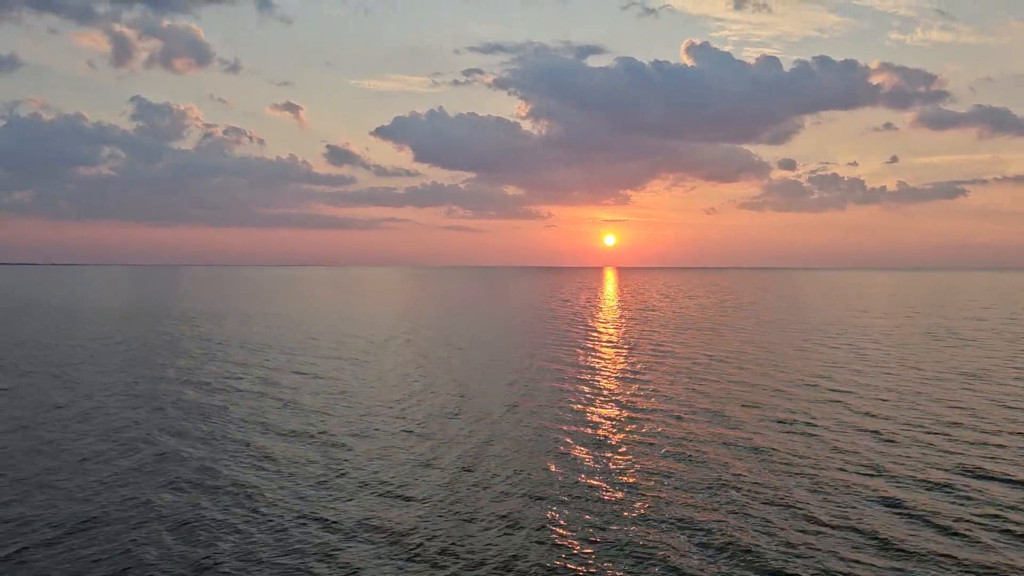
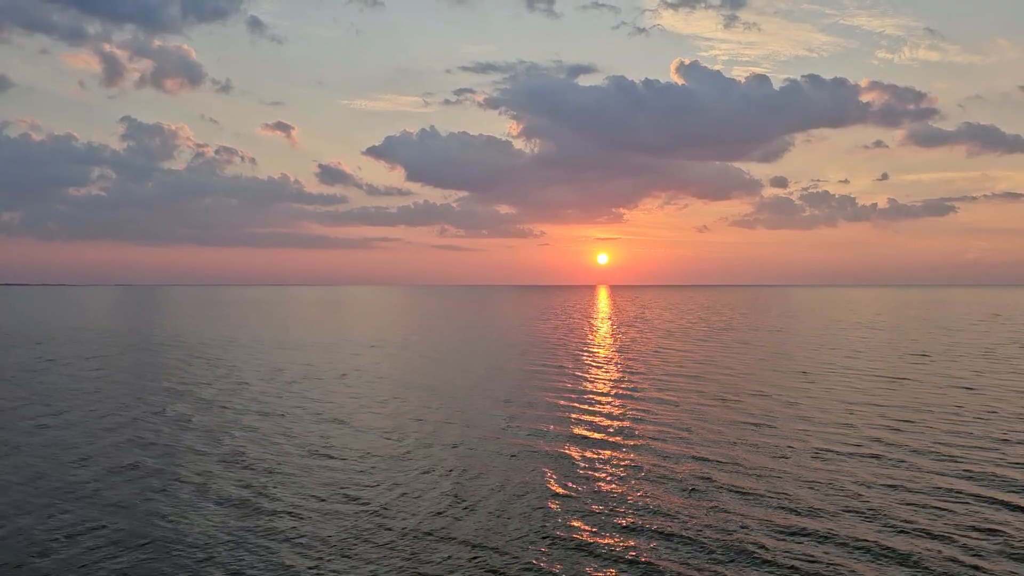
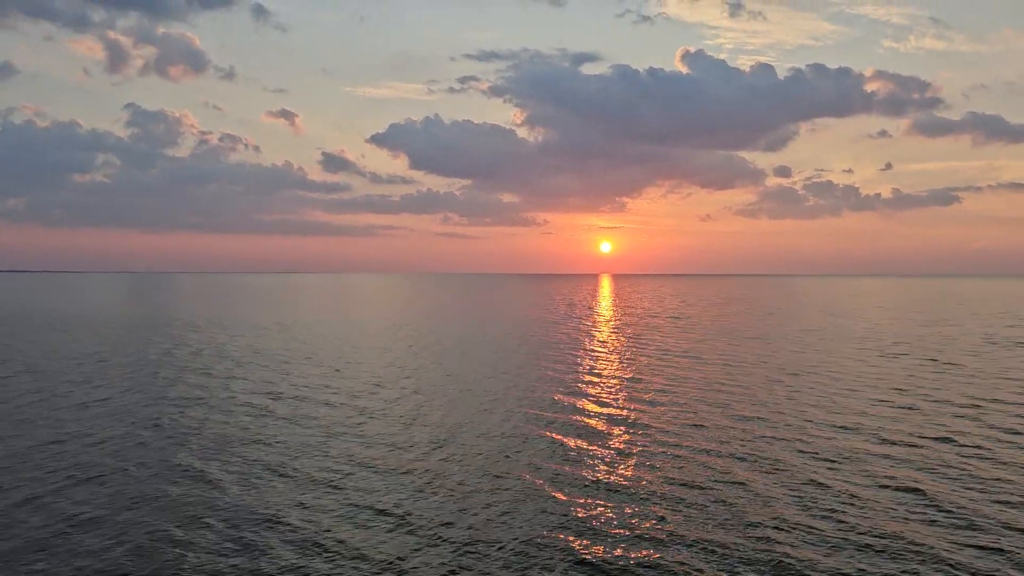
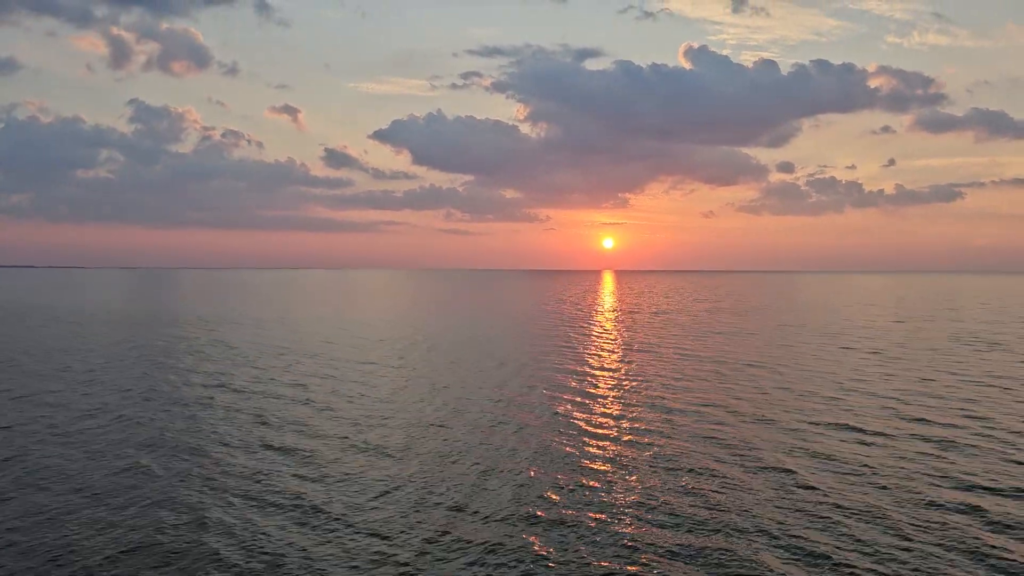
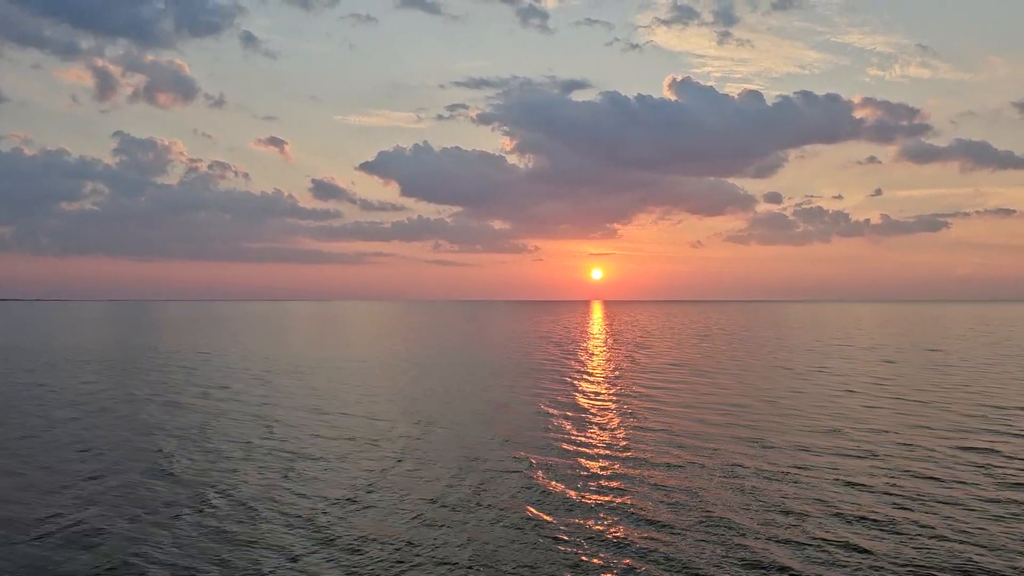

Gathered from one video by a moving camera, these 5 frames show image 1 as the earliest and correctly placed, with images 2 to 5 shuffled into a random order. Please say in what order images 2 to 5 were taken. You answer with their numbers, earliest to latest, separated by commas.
4, 3, 2, 5
